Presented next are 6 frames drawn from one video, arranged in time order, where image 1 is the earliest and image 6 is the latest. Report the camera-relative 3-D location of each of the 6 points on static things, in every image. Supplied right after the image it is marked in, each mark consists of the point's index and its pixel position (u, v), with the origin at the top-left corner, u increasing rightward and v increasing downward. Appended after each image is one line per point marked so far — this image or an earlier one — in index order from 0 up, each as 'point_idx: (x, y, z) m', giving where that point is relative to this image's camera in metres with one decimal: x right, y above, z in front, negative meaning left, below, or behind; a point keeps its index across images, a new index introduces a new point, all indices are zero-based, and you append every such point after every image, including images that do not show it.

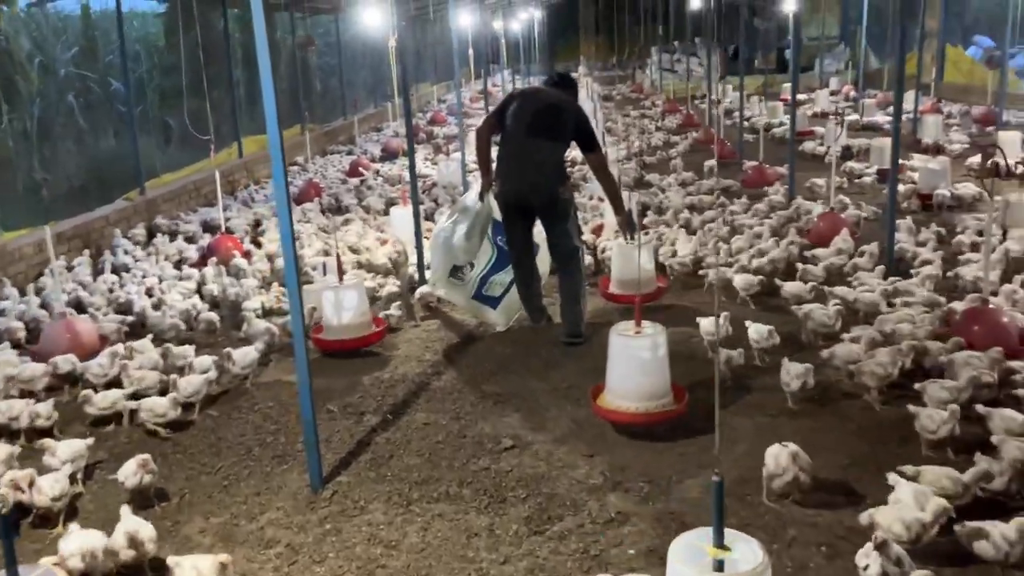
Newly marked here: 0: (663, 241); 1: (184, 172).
0: (+1.1, +0.3, +6.4) m
1: (-3.8, +1.3, +10.1) m
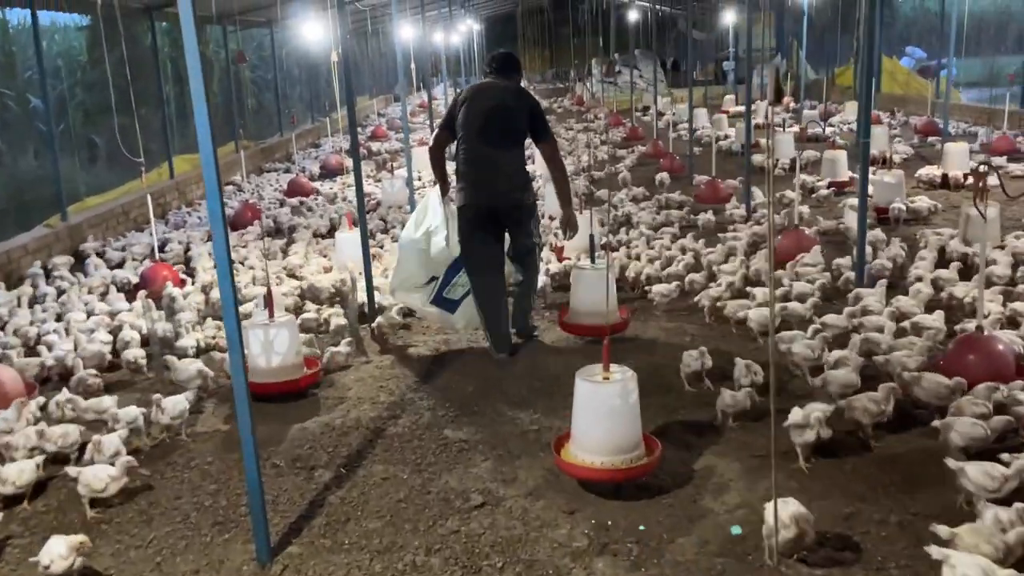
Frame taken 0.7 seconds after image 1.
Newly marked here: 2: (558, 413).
0: (+0.8, +0.2, +6.1) m
1: (-4.4, +1.0, +9.5) m
2: (+0.2, -0.6, +4.2) m
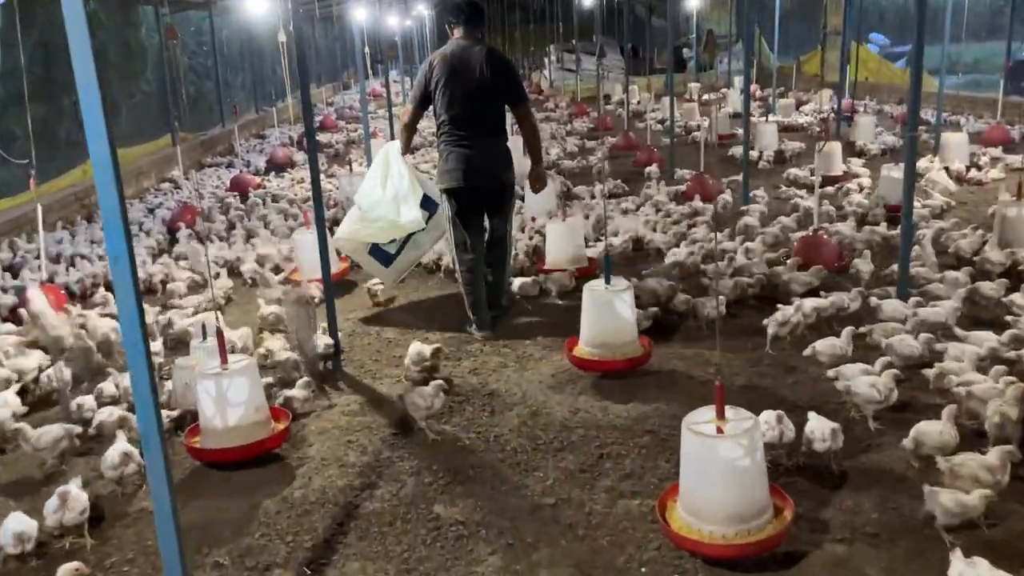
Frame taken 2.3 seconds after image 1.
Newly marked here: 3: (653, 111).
0: (+0.7, +0.1, +5.3) m
1: (-4.7, +0.9, +8.4) m
2: (+0.2, -0.7, +3.4) m
3: (+2.4, +3.0, +15.0) m
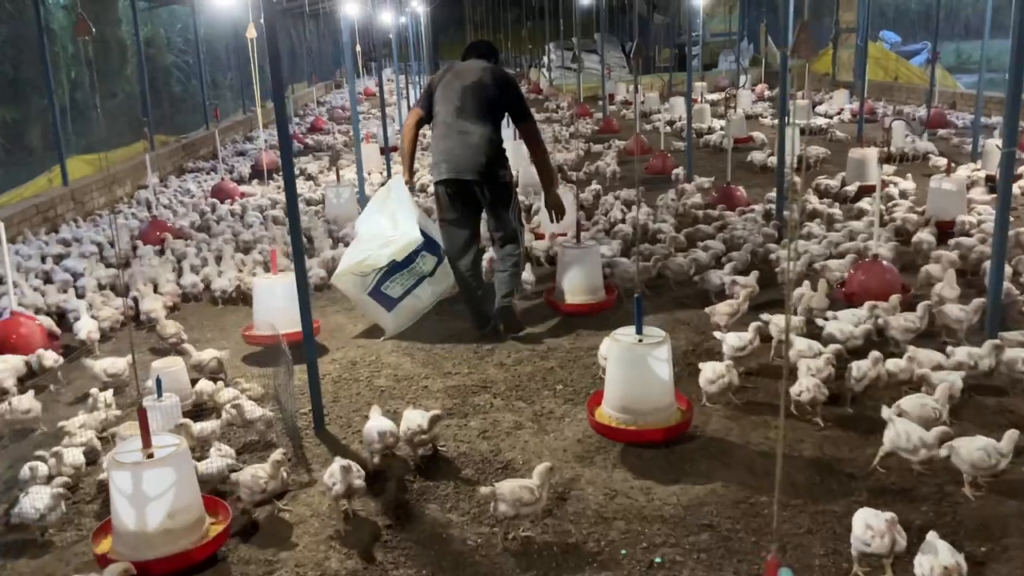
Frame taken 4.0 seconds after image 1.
0: (+0.8, -0.1, +4.6) m
1: (-4.6, +0.7, +7.6) m
2: (+0.3, -0.9, +2.6) m
3: (+2.4, +2.9, +14.2) m
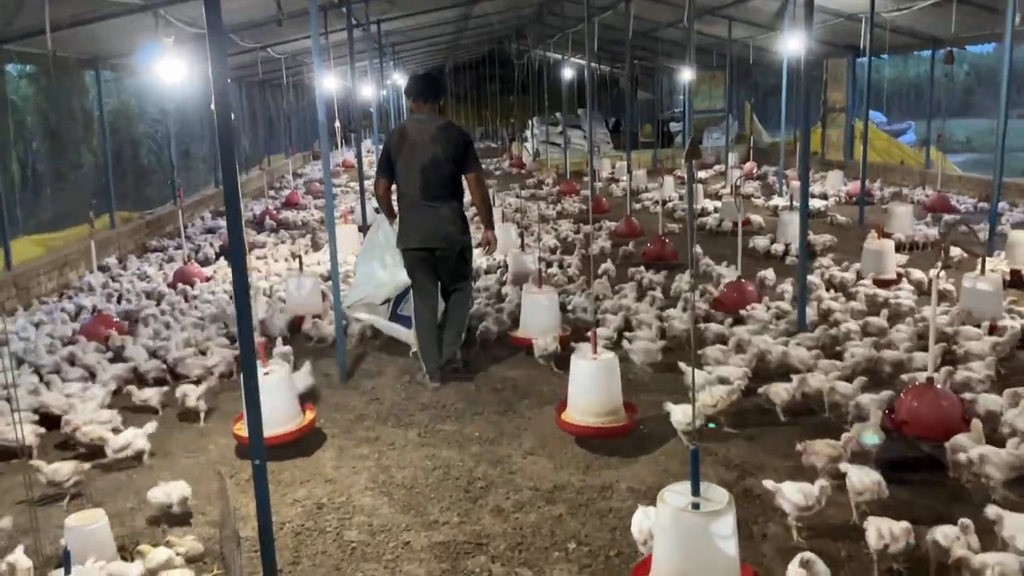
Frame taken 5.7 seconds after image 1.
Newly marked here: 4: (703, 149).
0: (+0.8, -0.7, +3.9) m
1: (-4.7, -0.1, +6.8) m
2: (+0.4, -1.4, +1.8) m
3: (+2.2, +1.5, +13.7) m
4: (+4.3, +3.1, +19.2) m
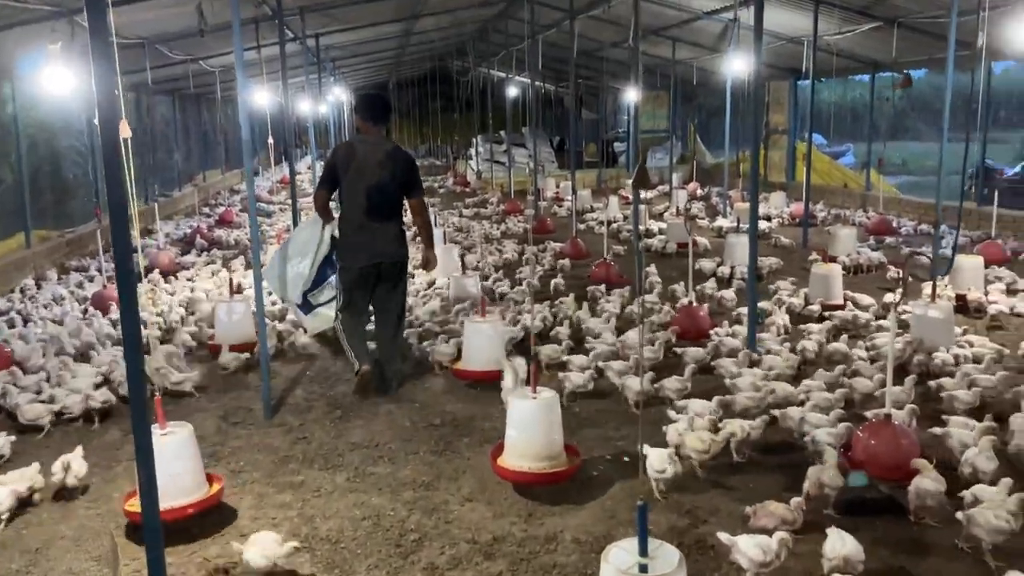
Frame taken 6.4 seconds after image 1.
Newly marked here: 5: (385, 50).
0: (+0.5, -0.8, +3.6) m
1: (-5.1, -0.3, +6.2) m
2: (+0.2, -1.5, +1.5) m
3: (+1.3, +1.2, +13.6) m
4: (+3.0, +2.7, +19.2) m
5: (-2.4, +4.5, +16.5) m
